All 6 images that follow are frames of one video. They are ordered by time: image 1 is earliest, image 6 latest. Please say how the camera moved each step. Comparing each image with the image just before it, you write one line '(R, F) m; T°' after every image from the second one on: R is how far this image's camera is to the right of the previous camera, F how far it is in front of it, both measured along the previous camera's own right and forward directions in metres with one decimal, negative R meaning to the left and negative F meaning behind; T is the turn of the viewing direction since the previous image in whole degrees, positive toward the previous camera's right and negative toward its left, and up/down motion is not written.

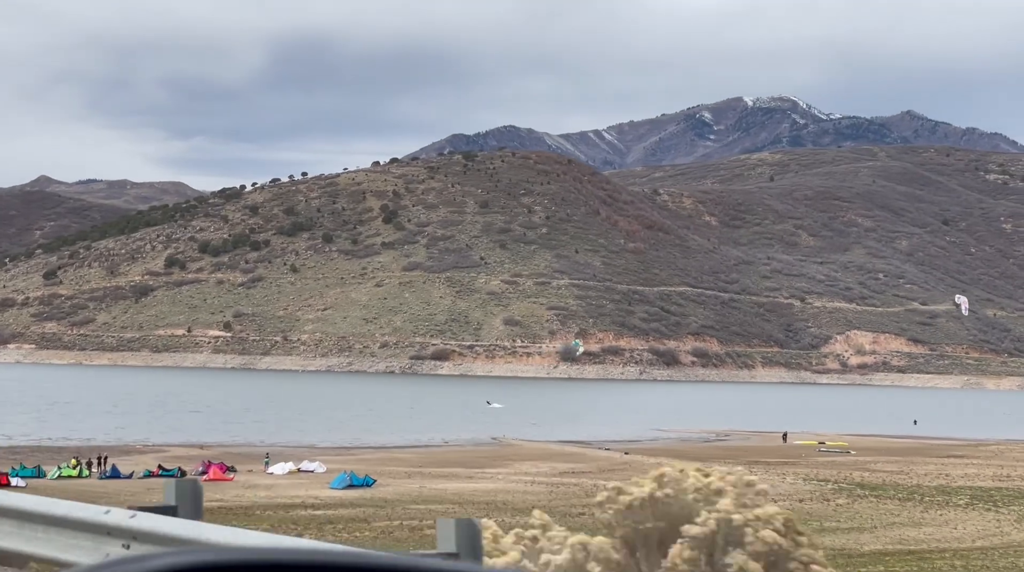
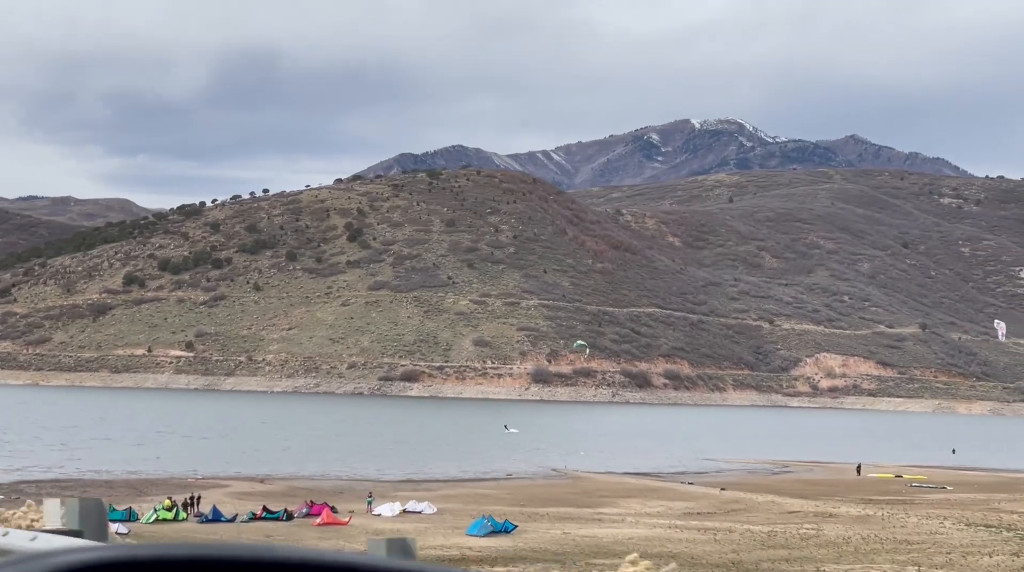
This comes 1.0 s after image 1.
(-1.8, +1.5) m; +2°
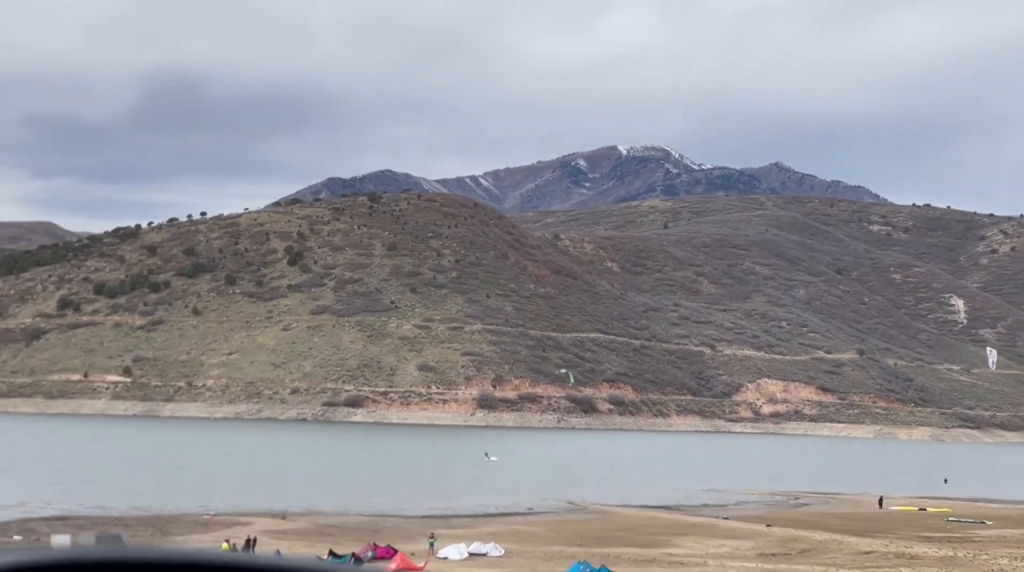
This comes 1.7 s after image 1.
(-1.3, +0.6) m; +3°
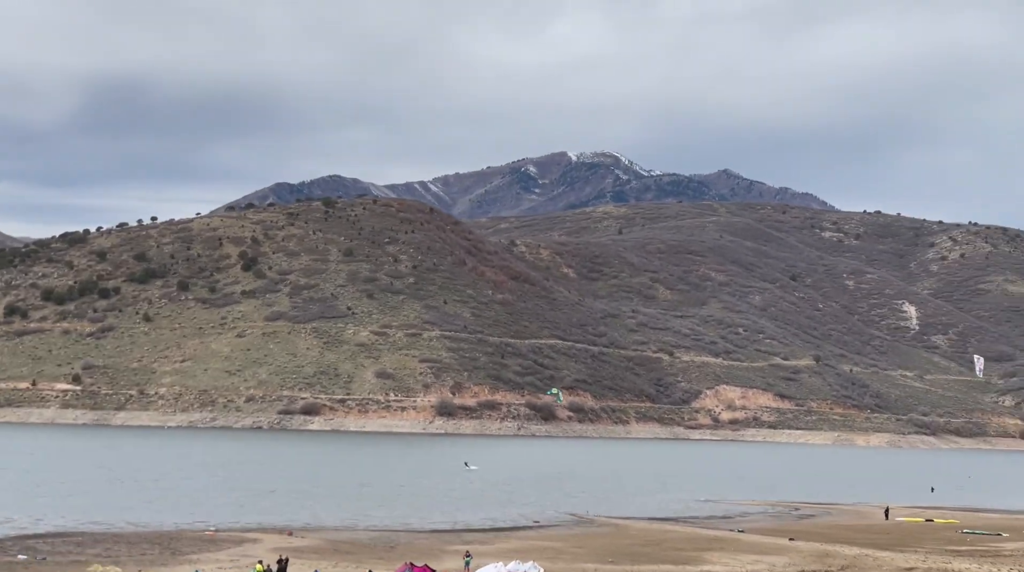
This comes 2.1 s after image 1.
(-0.7, +0.8) m; +2°
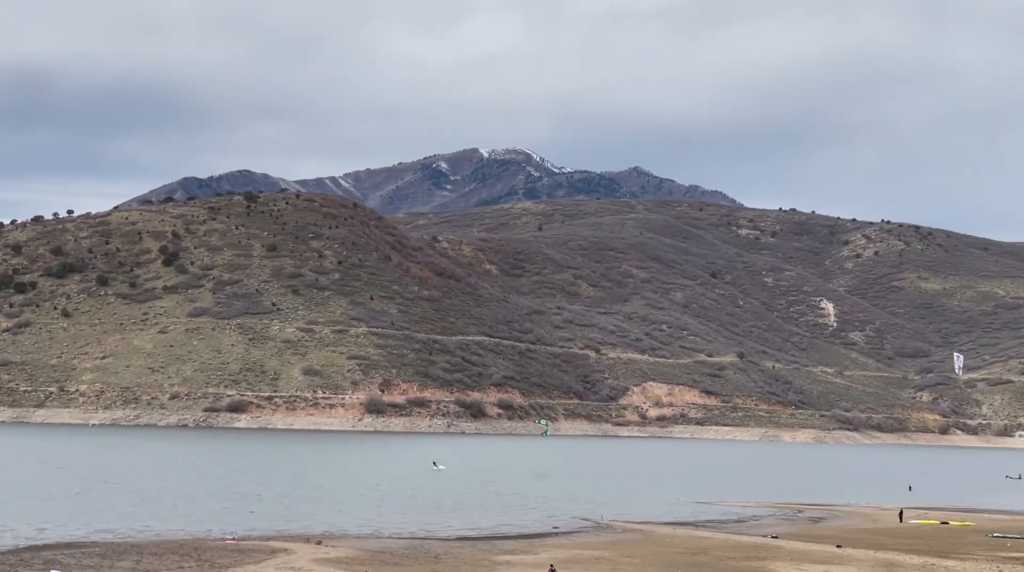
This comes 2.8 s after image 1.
(-1.4, +0.8) m; +4°
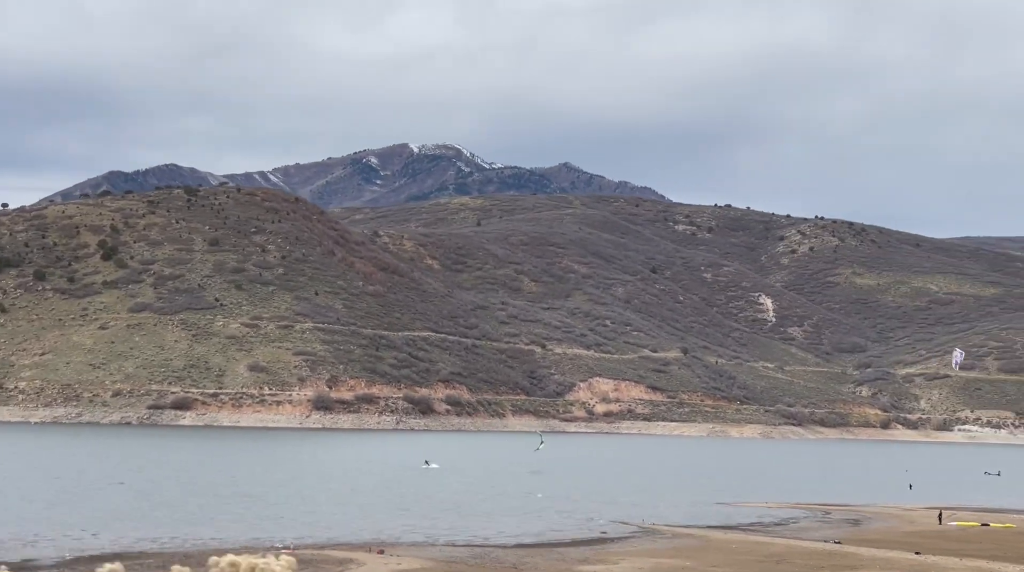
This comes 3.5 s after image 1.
(-1.4, +0.7) m; +3°
